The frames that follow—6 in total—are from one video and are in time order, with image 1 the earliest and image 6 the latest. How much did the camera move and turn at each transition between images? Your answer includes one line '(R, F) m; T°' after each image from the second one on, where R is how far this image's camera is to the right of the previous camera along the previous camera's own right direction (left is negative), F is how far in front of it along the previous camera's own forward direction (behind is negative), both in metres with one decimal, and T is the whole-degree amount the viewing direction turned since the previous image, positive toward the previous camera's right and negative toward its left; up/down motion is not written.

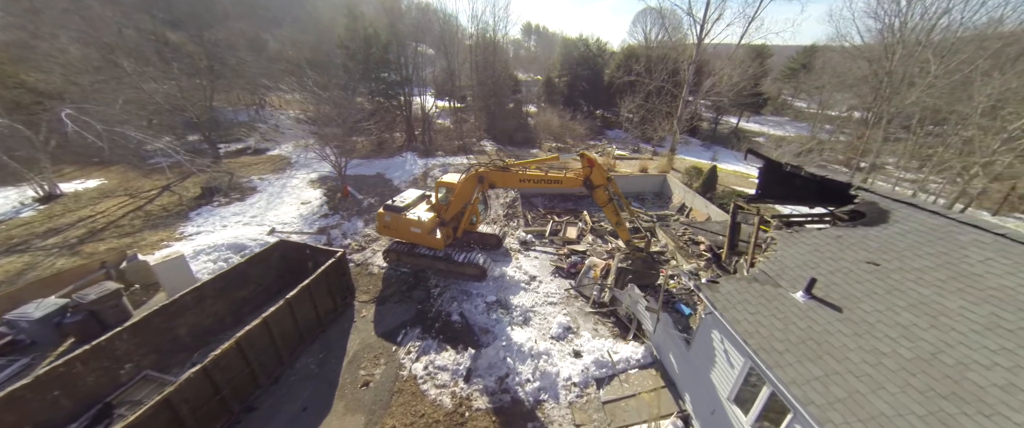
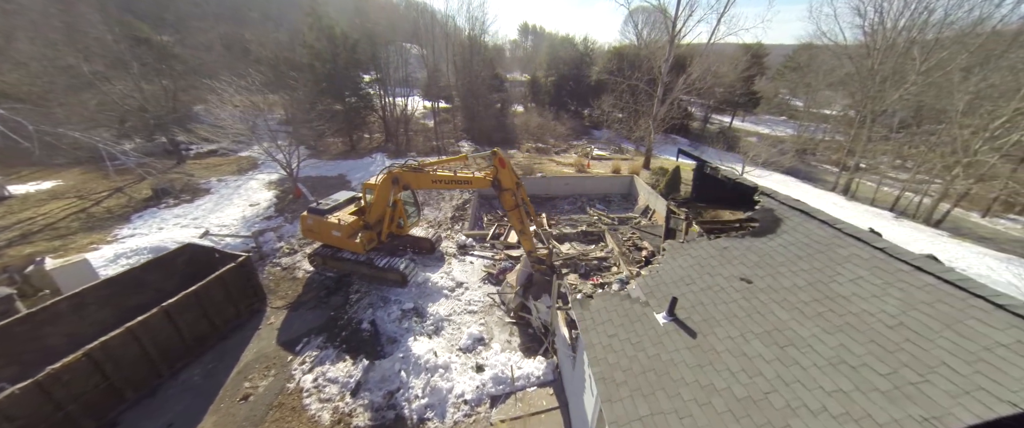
(+2.8, +0.5) m; -1°
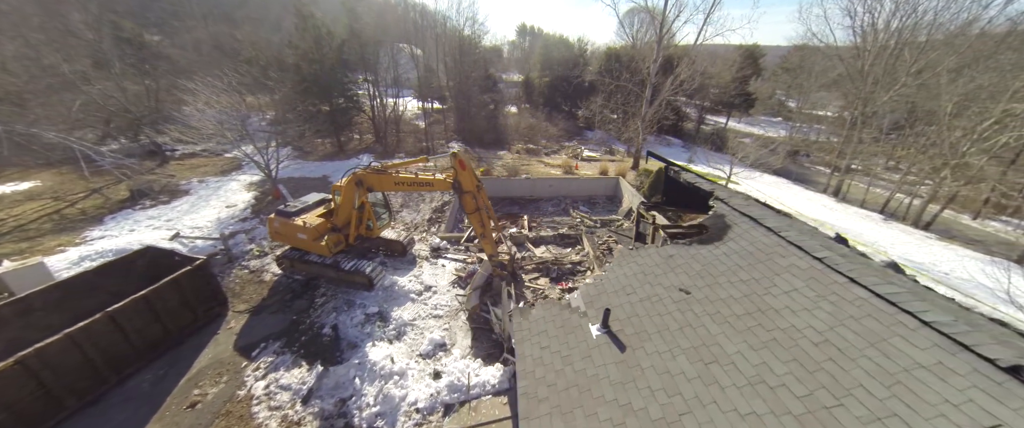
(+1.1, +0.2) m; 0°
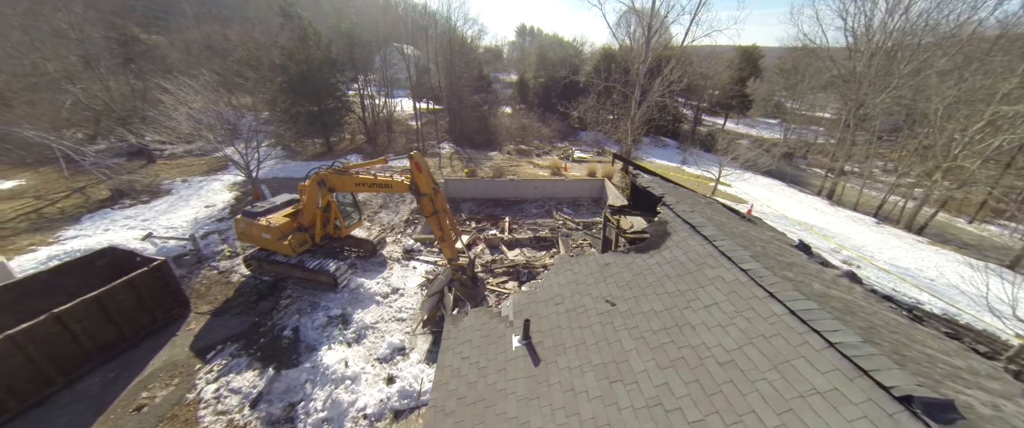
(+1.2, +0.2) m; 0°
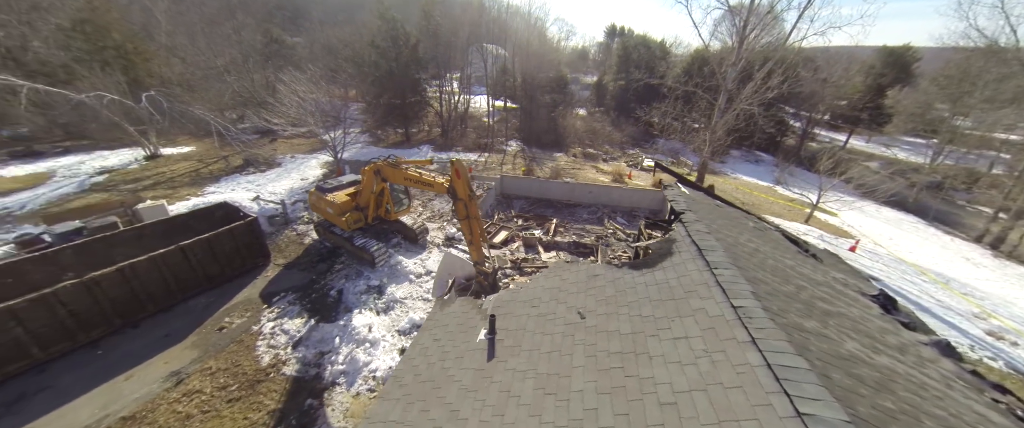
(+1.1, +0.1) m; -12°
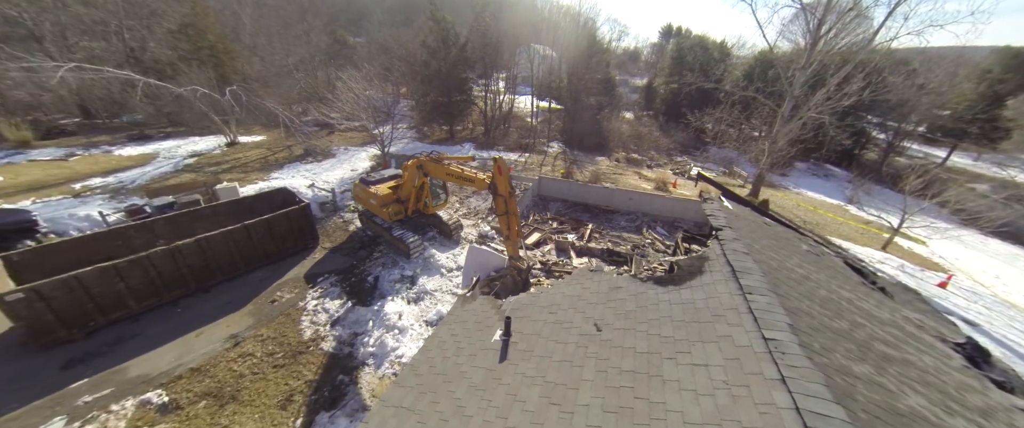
(+0.2, 0.0) m; -7°
